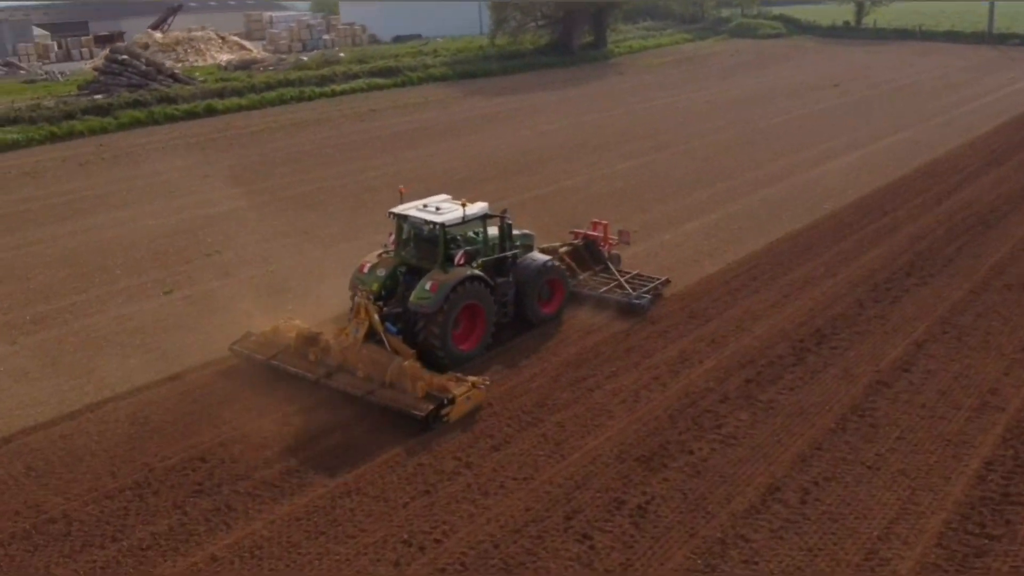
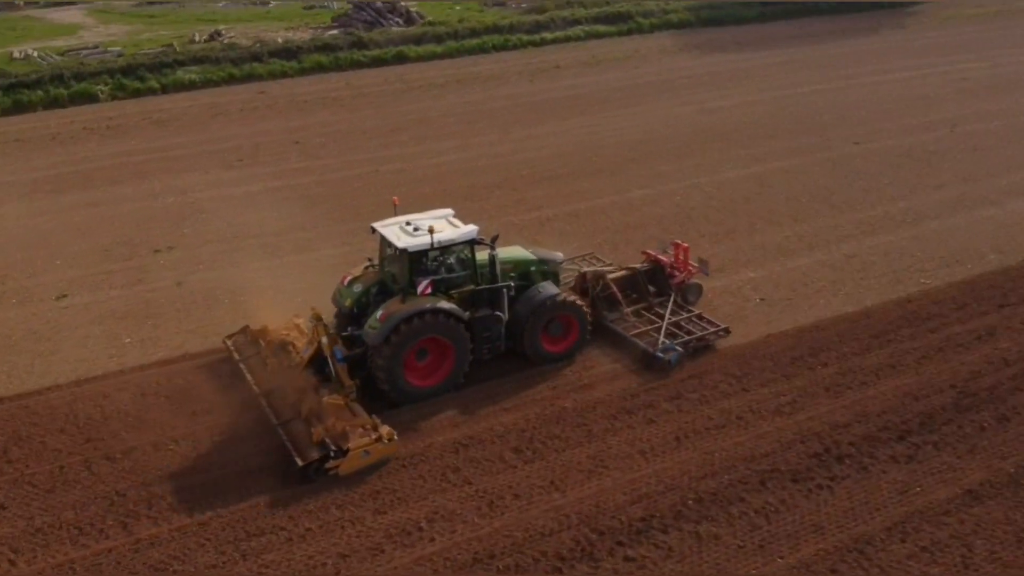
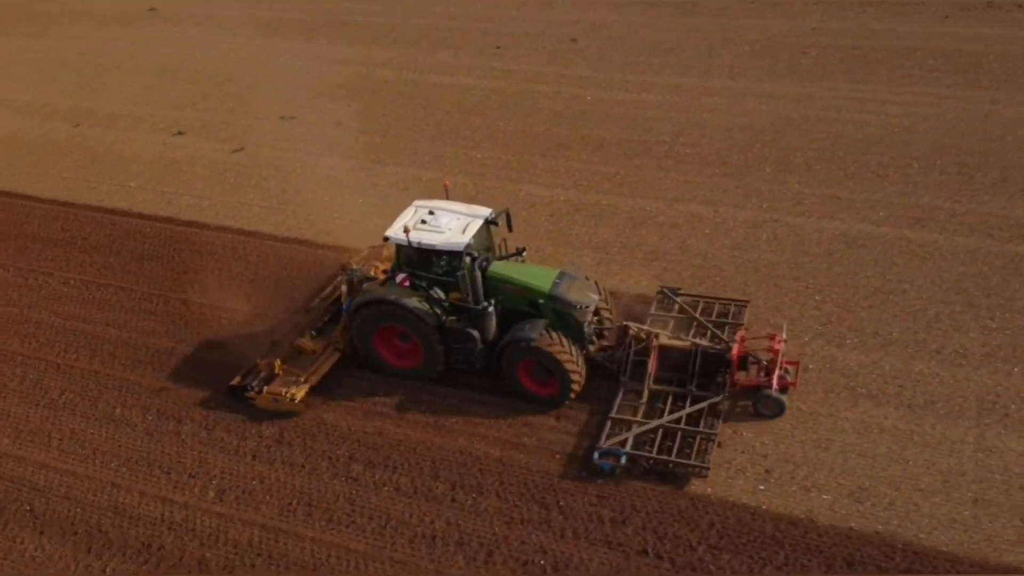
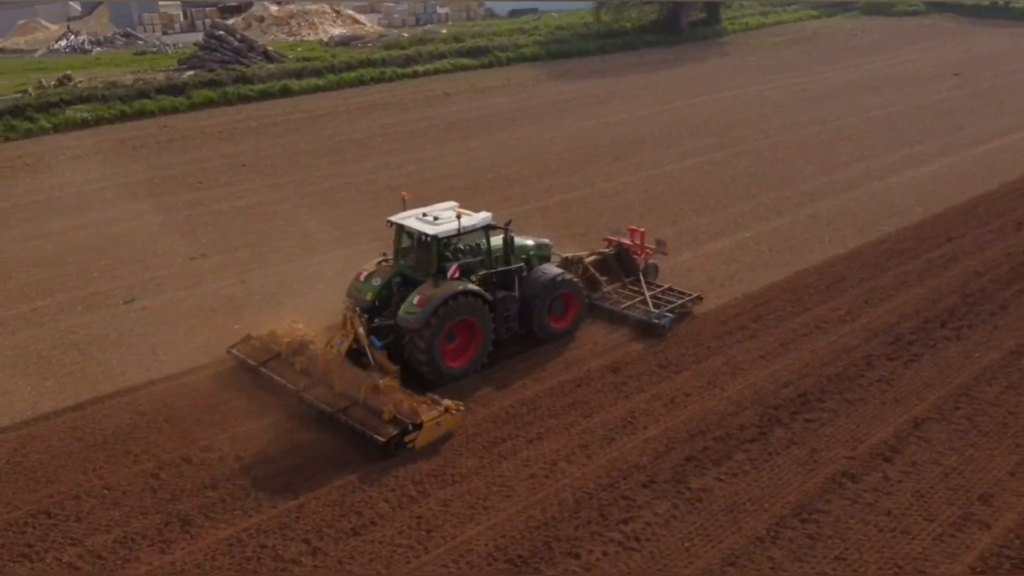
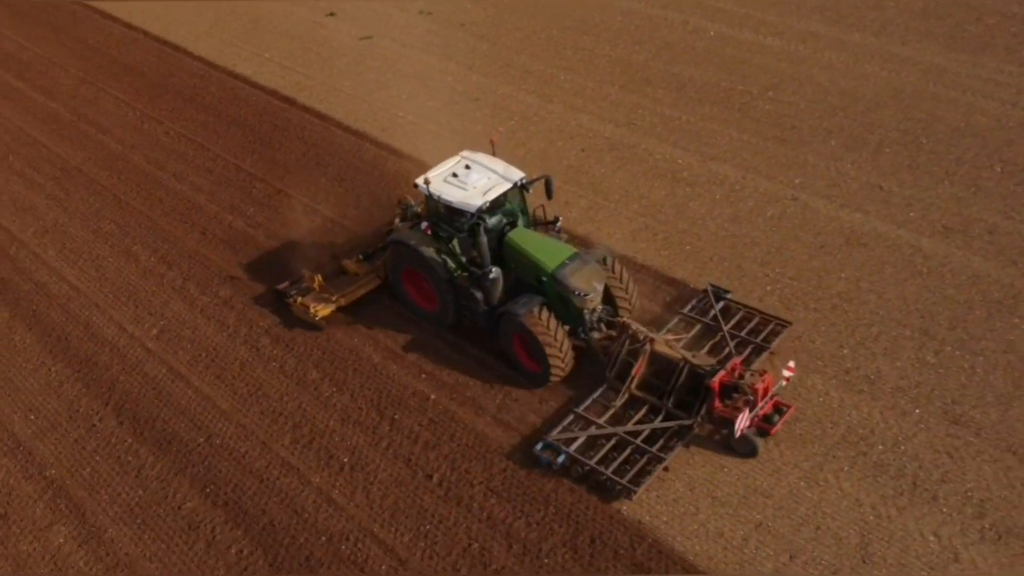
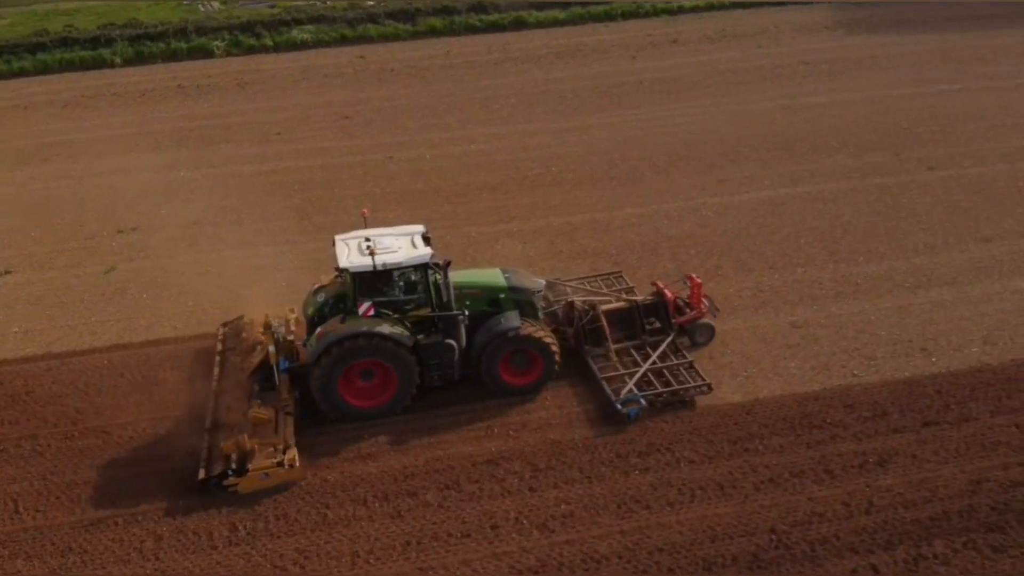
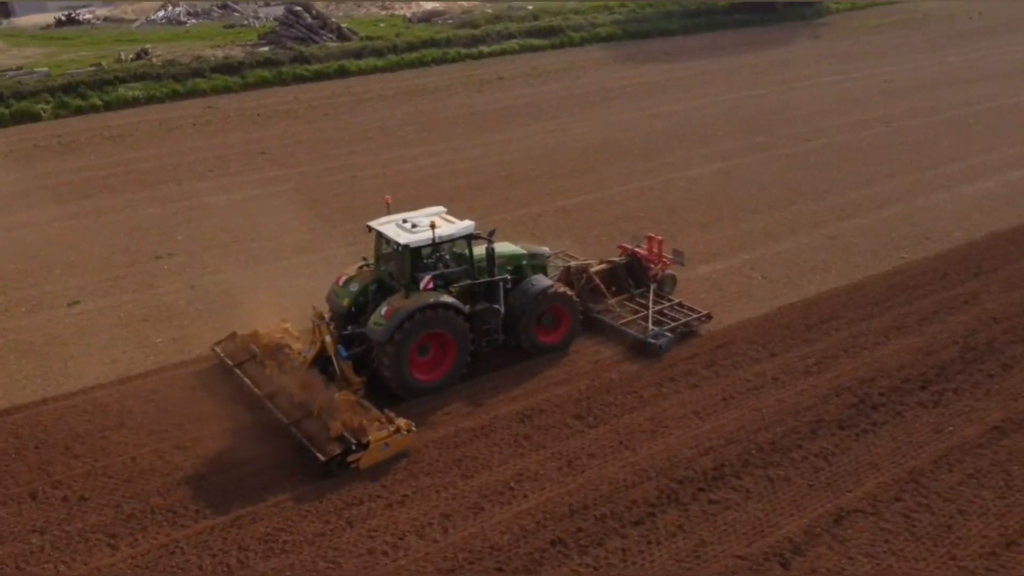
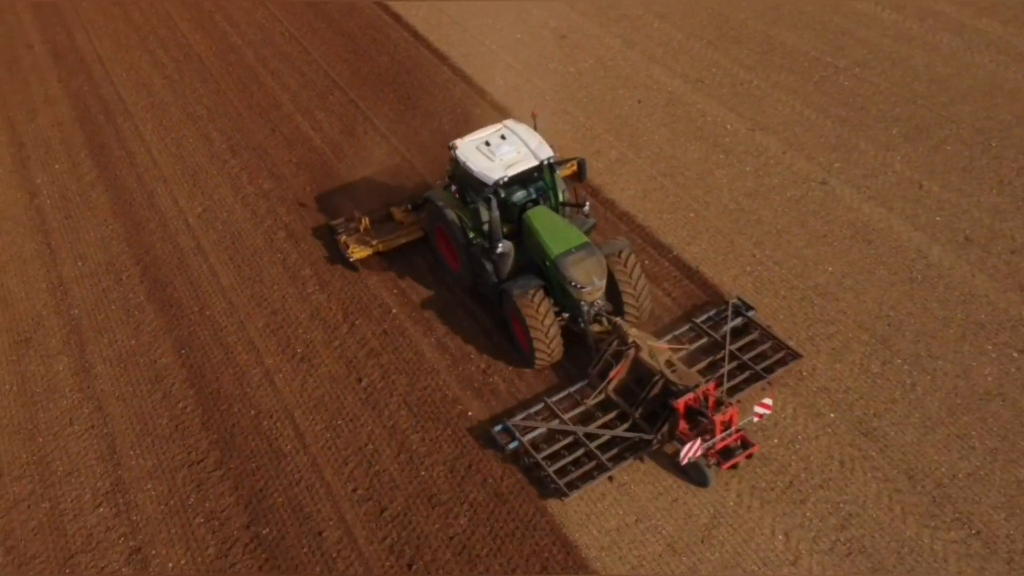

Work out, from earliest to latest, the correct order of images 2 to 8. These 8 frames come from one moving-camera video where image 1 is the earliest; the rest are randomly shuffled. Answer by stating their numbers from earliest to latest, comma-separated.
4, 7, 2, 6, 3, 5, 8
